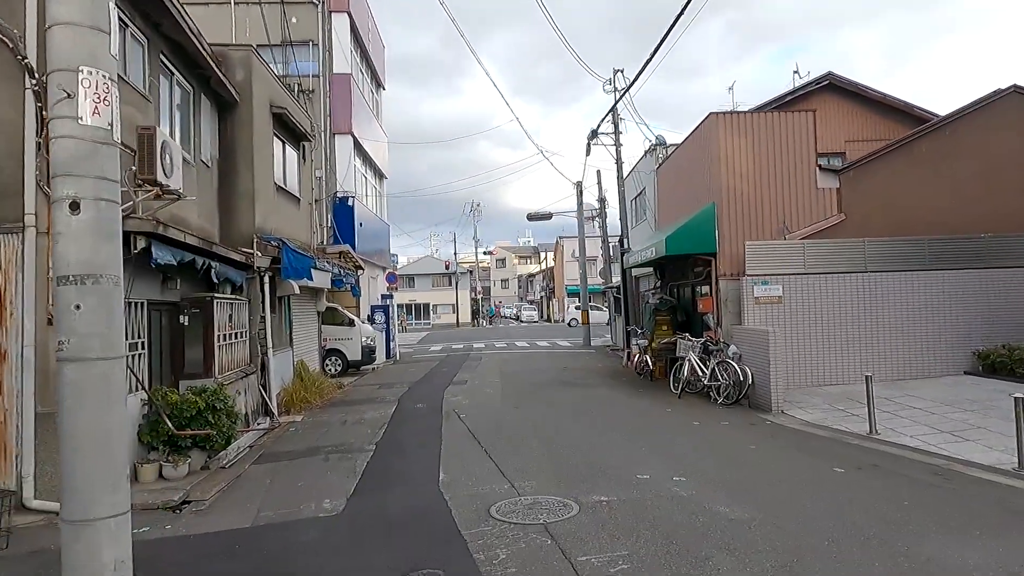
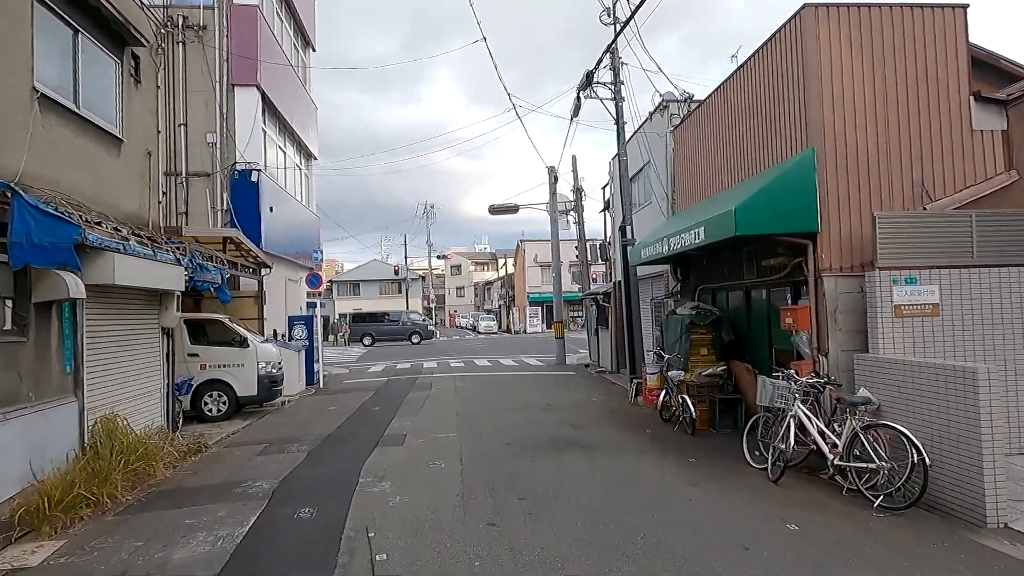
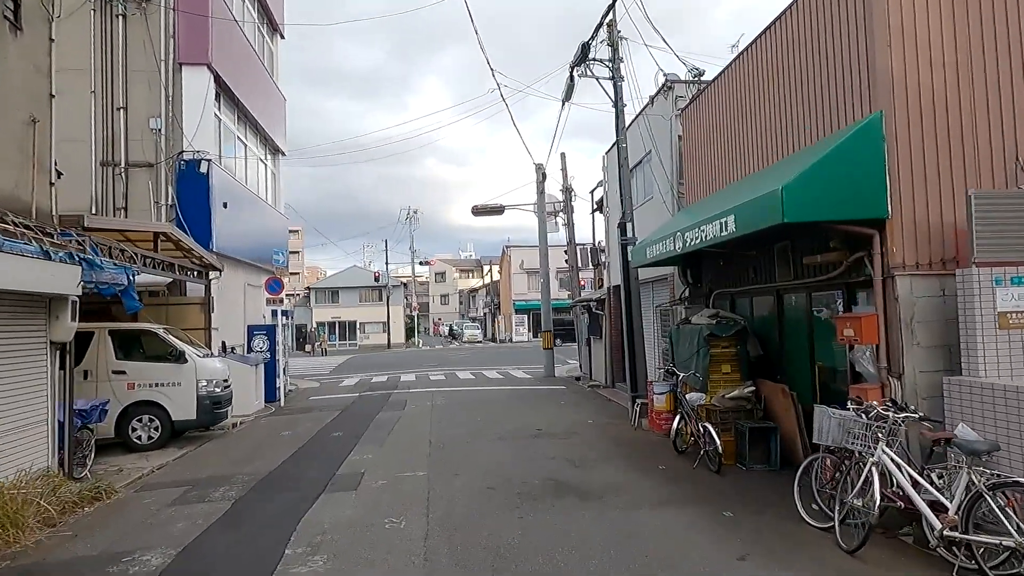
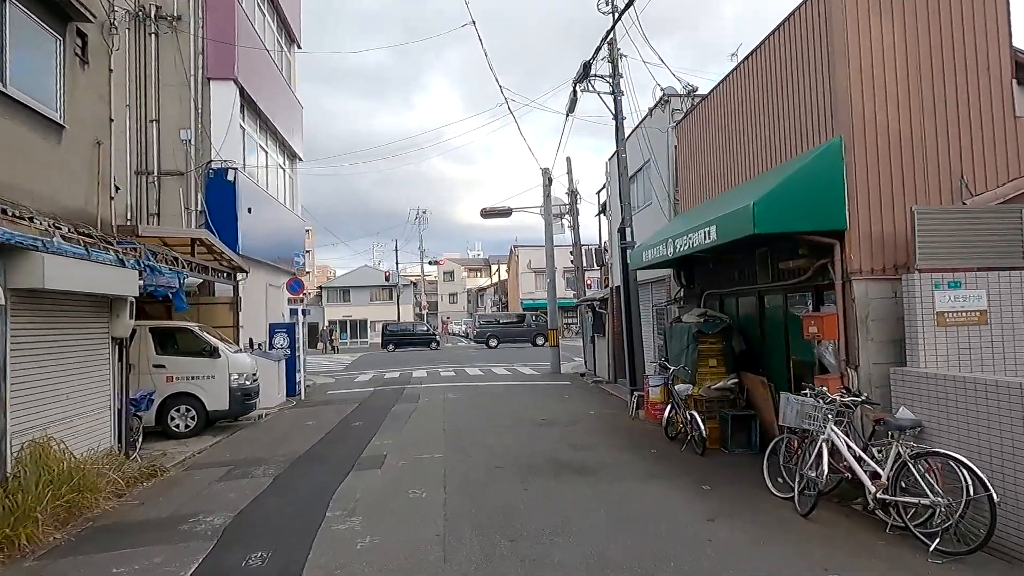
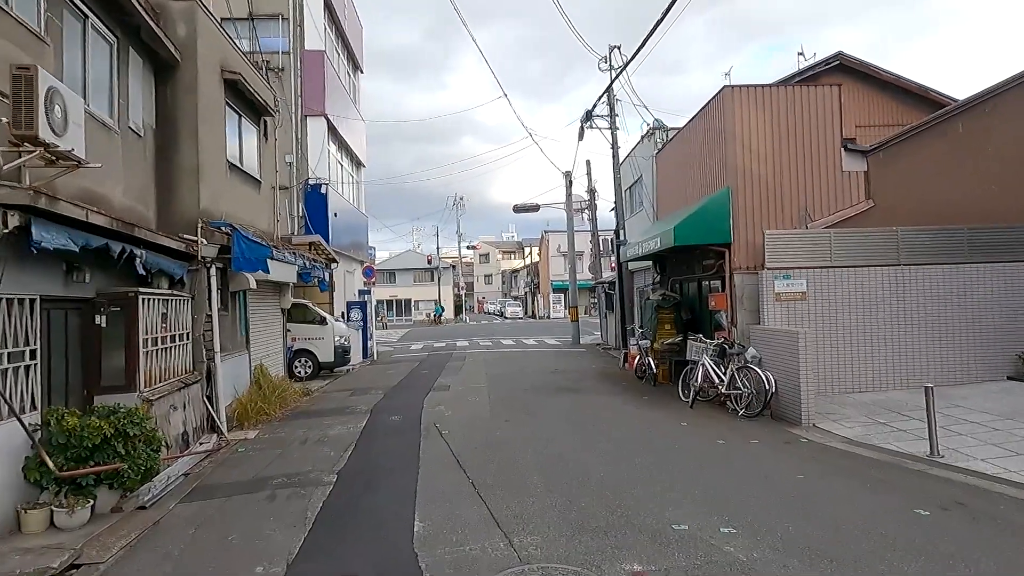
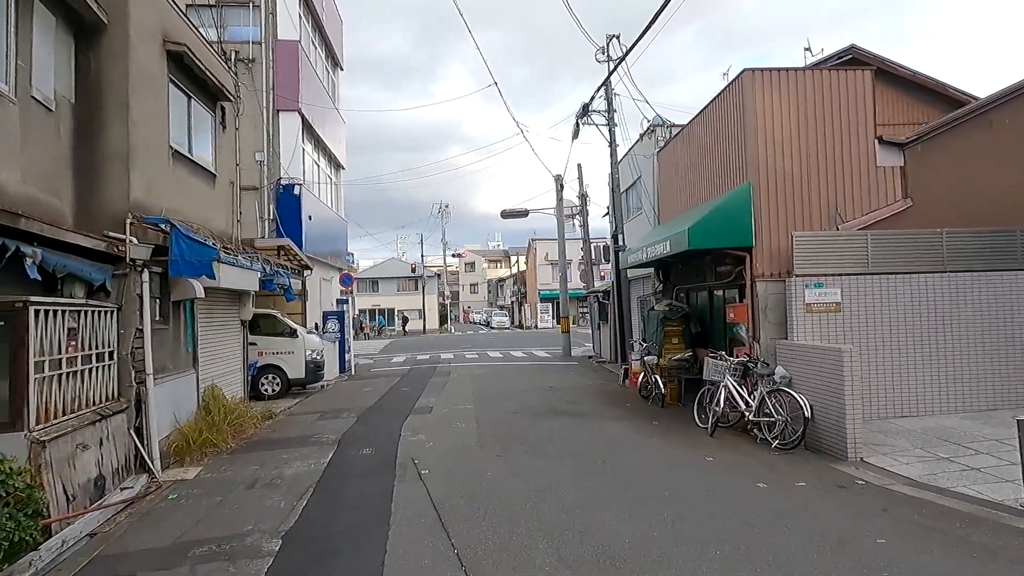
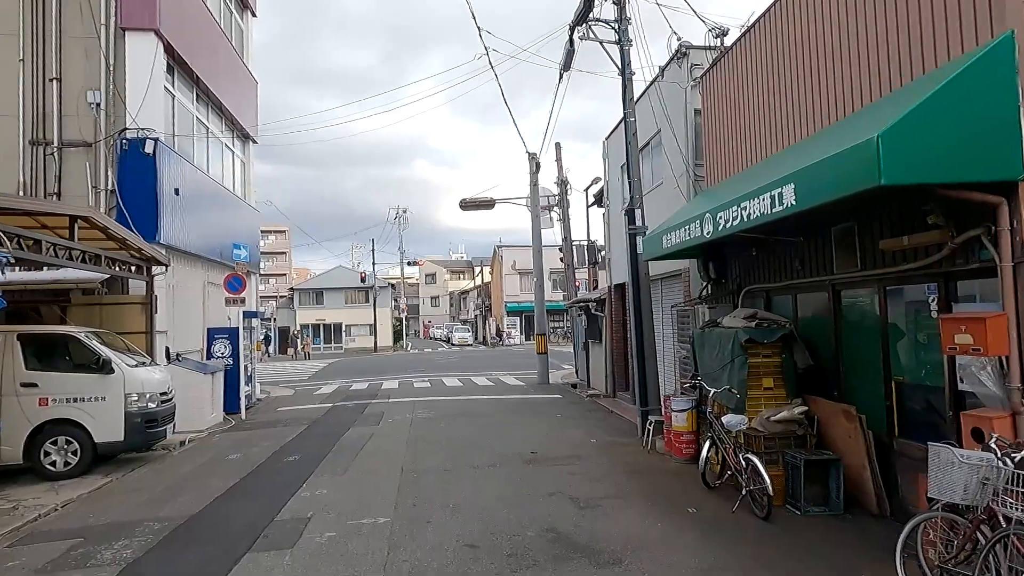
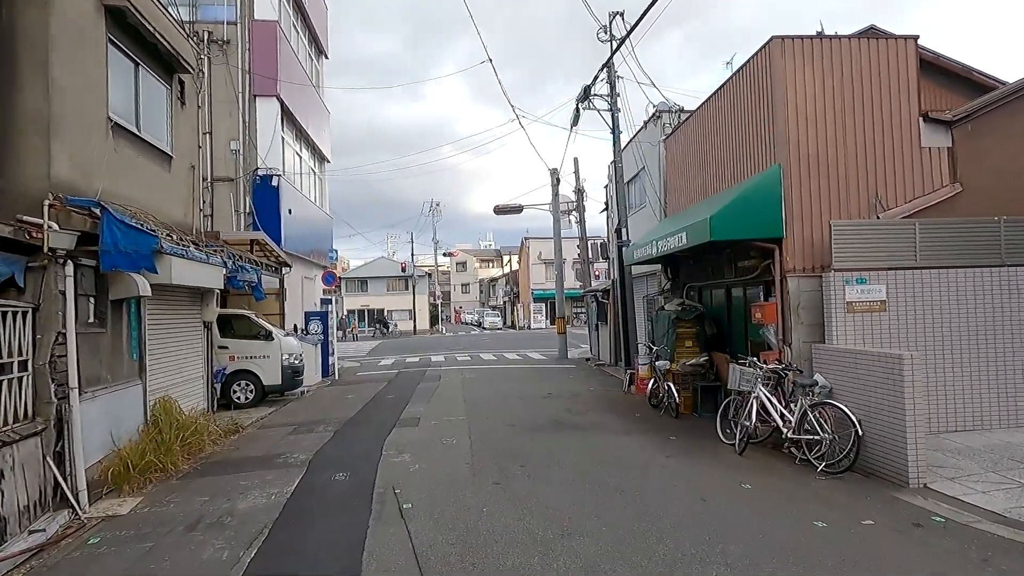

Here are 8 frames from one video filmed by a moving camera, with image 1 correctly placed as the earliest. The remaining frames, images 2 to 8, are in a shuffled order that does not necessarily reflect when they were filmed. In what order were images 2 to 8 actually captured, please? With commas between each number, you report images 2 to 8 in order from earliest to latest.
5, 6, 8, 2, 4, 3, 7
